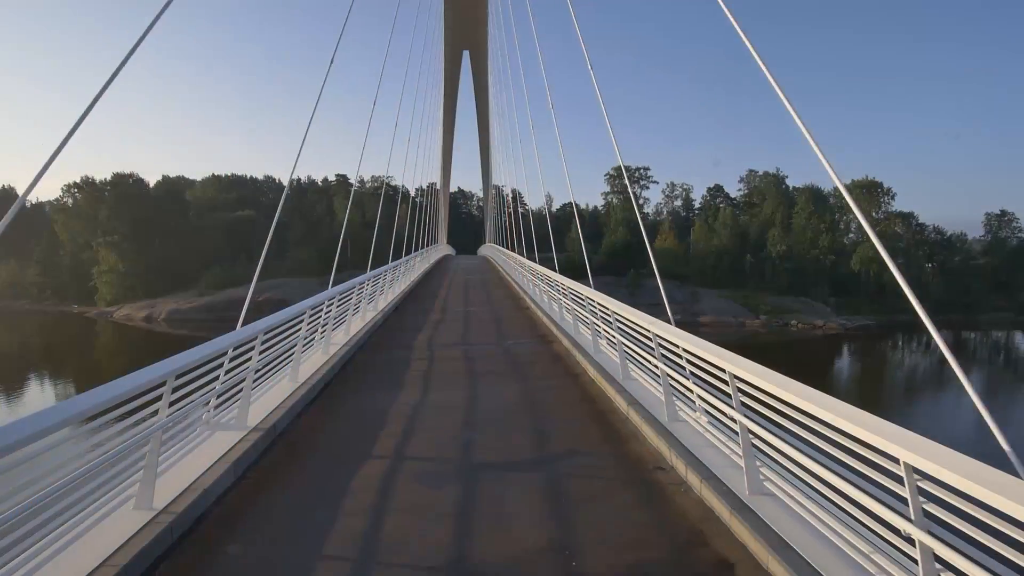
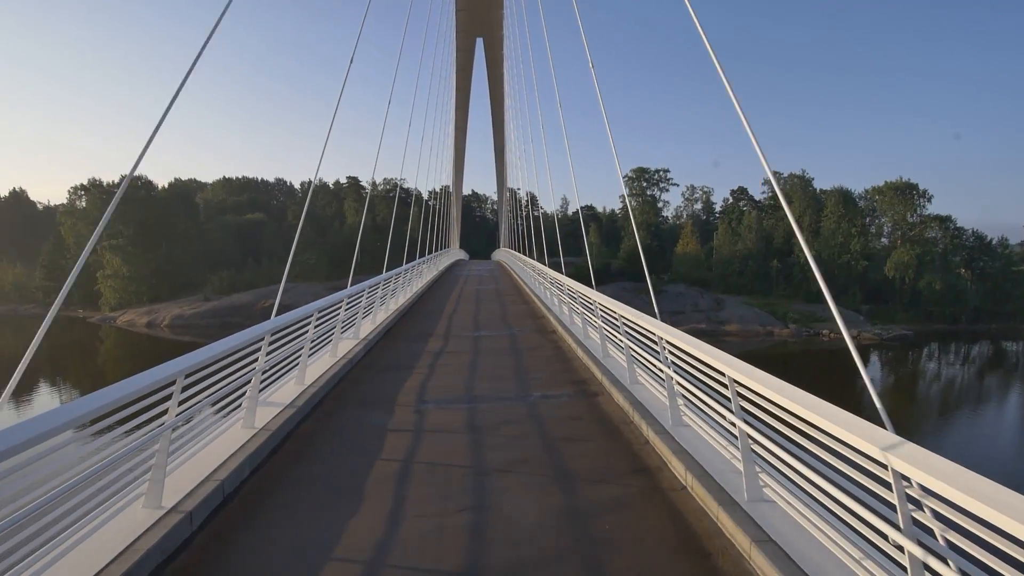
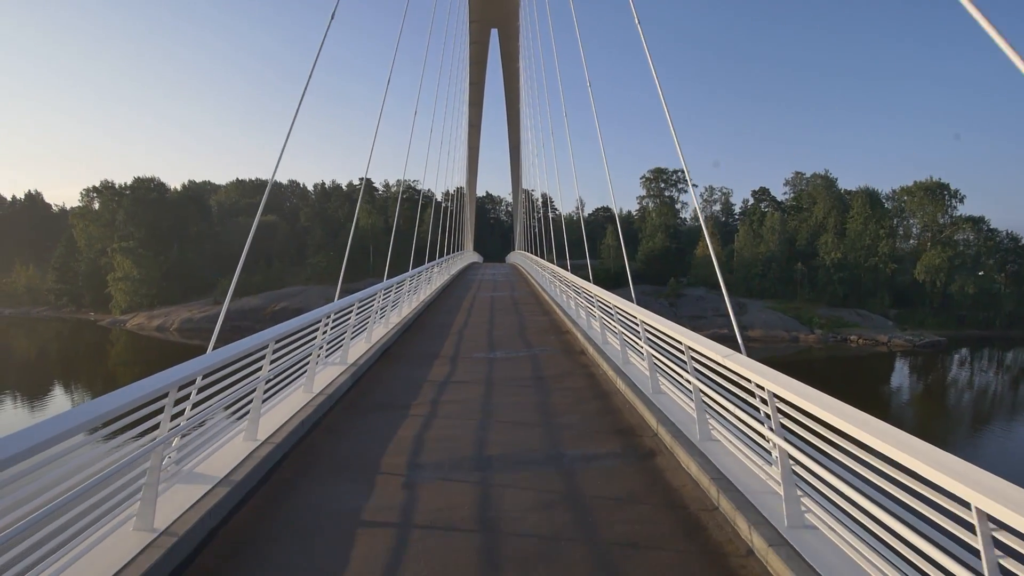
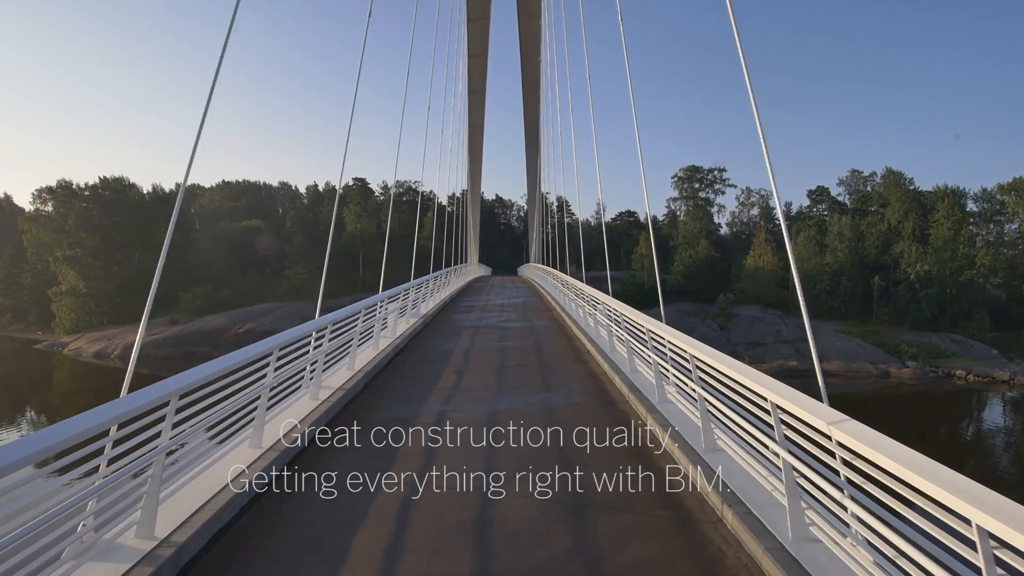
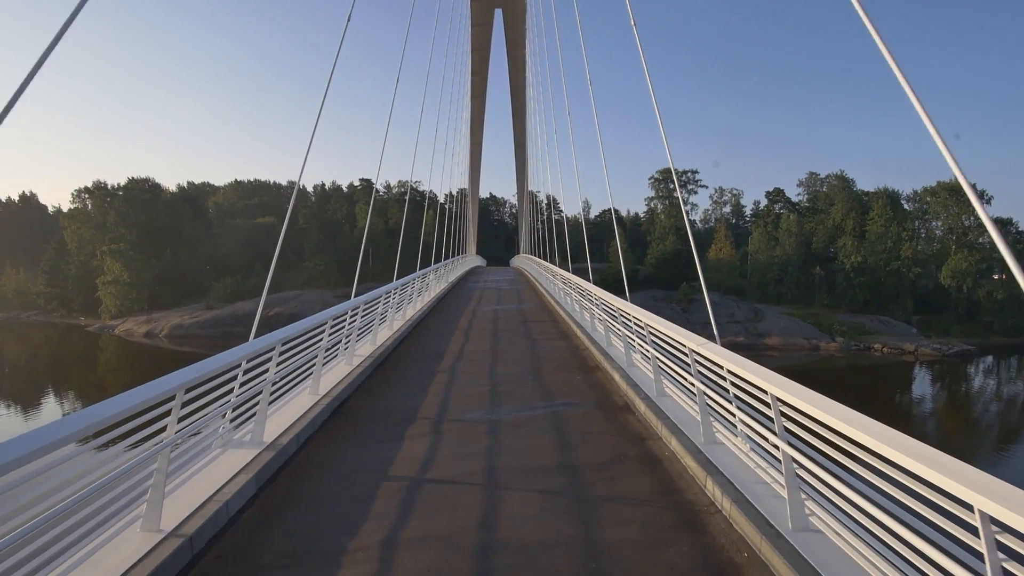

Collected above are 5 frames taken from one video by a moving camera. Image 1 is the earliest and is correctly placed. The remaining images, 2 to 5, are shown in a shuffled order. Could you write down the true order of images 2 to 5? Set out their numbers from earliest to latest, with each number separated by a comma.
2, 3, 5, 4
